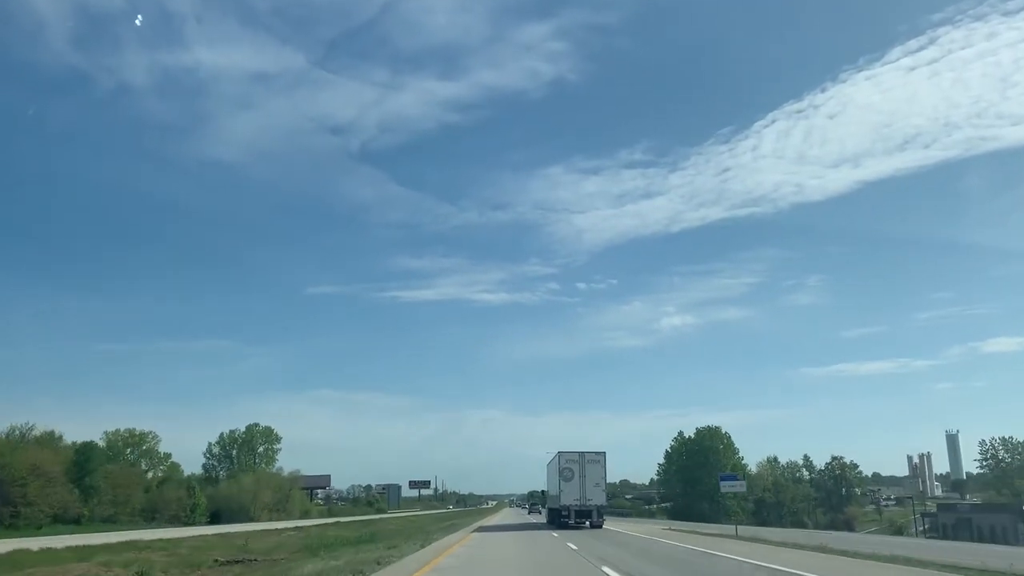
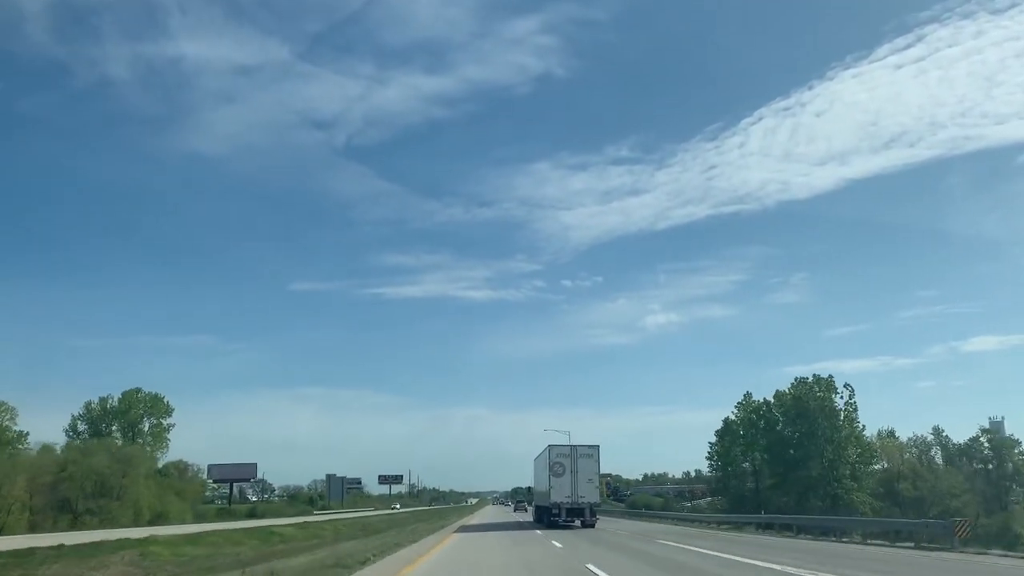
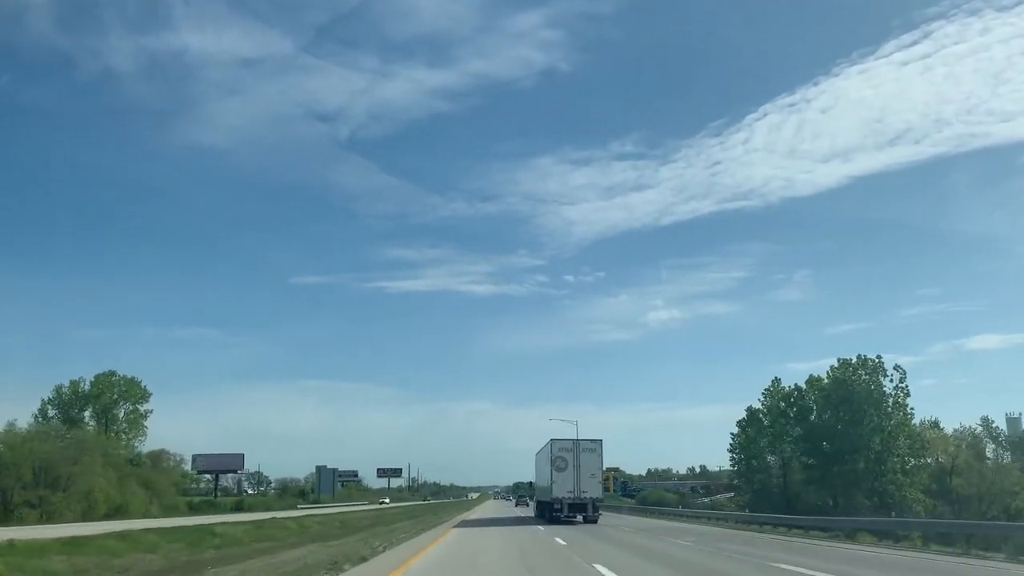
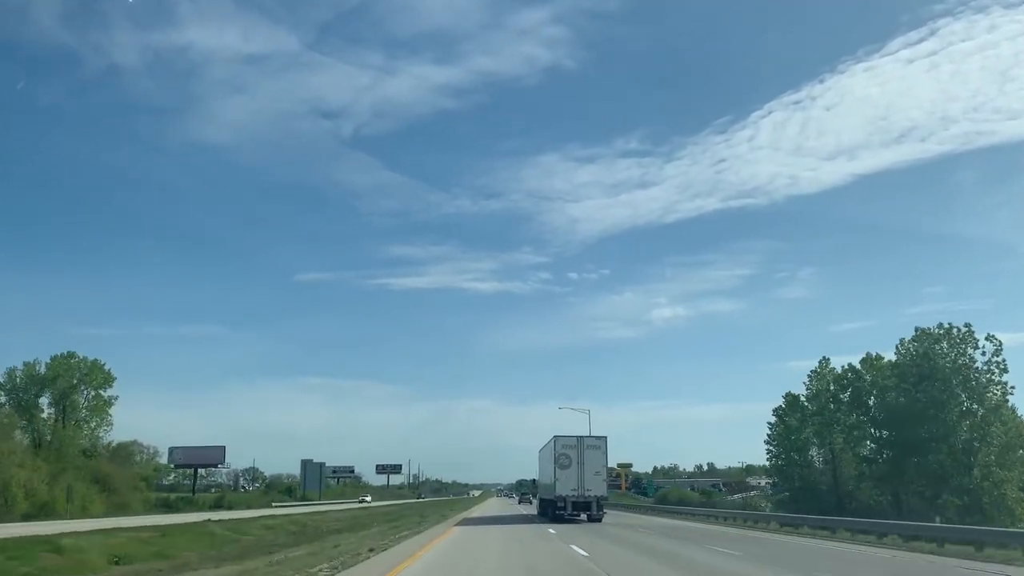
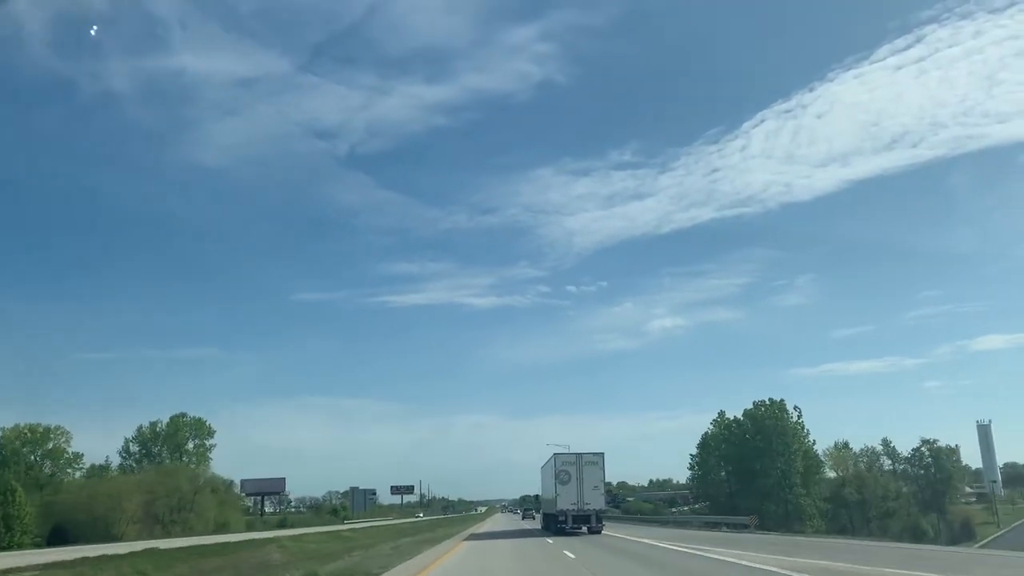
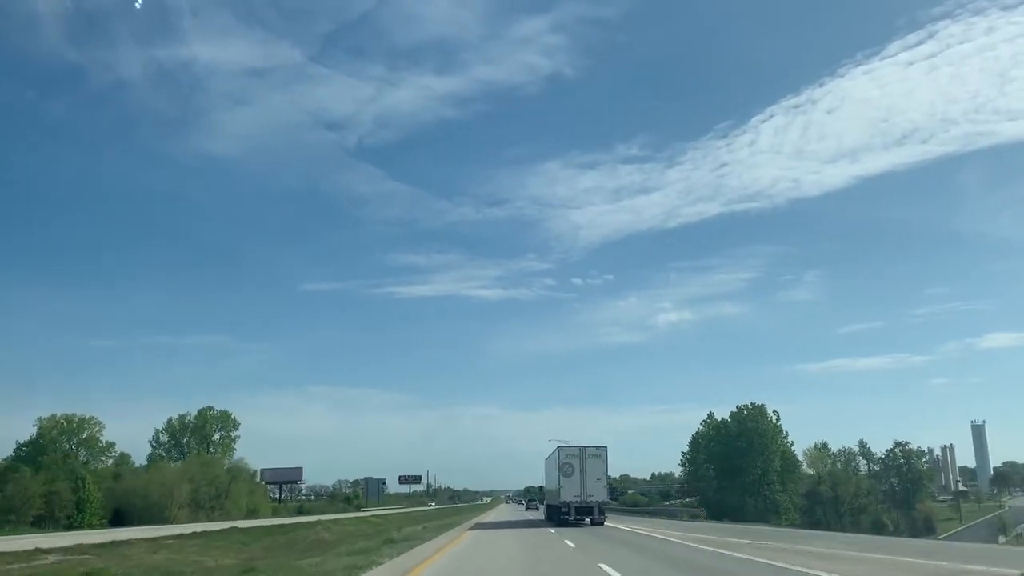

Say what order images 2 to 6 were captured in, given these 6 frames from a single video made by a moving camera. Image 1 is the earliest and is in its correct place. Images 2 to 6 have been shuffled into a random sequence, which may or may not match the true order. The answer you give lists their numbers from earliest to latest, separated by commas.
6, 5, 2, 3, 4
